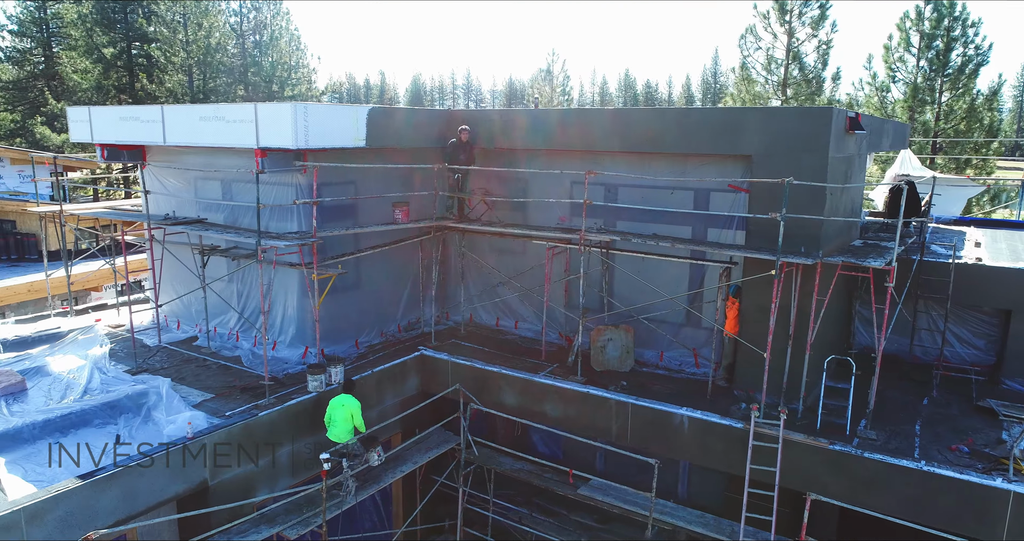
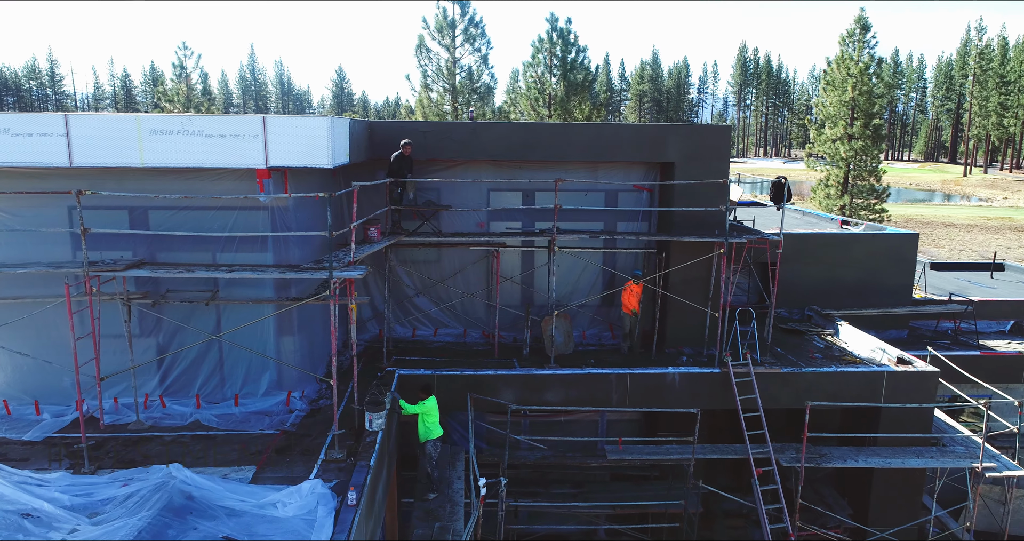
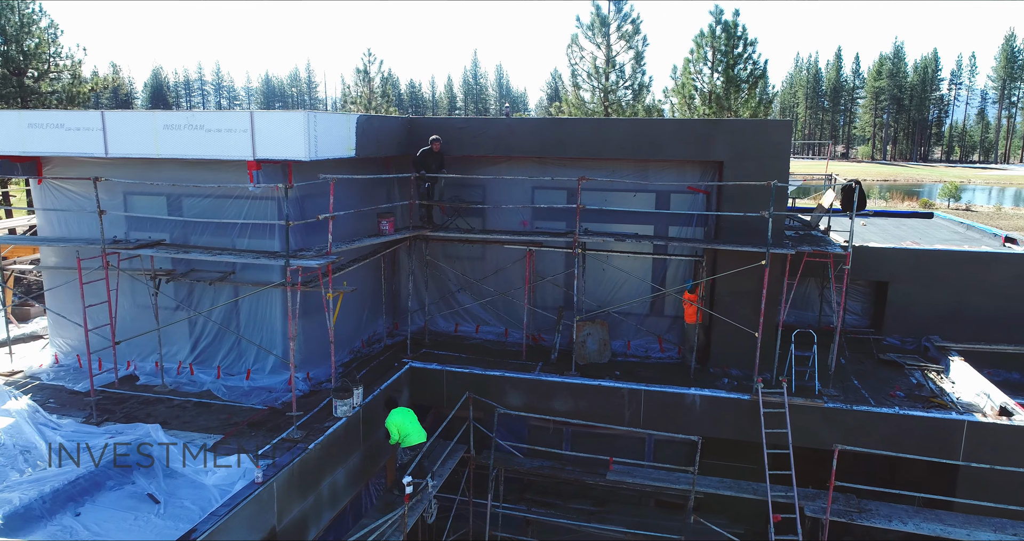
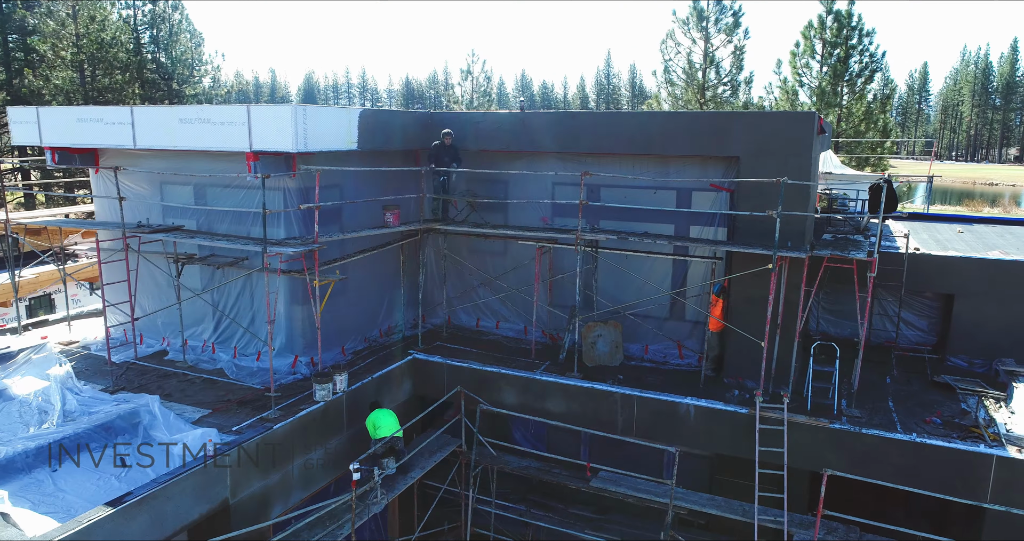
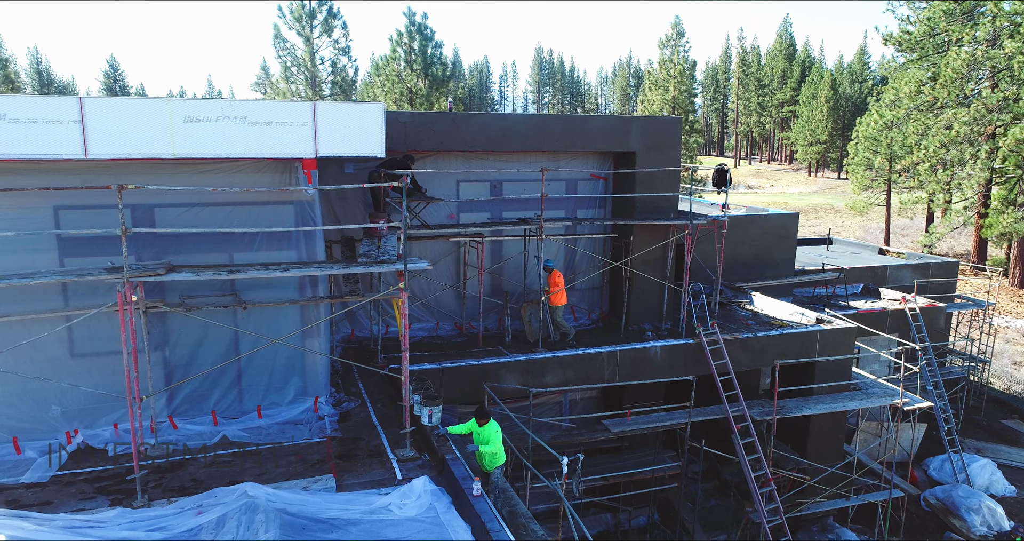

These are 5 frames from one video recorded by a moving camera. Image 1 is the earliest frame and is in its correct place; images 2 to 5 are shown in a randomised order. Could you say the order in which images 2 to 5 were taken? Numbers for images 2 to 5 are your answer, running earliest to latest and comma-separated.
4, 3, 2, 5
